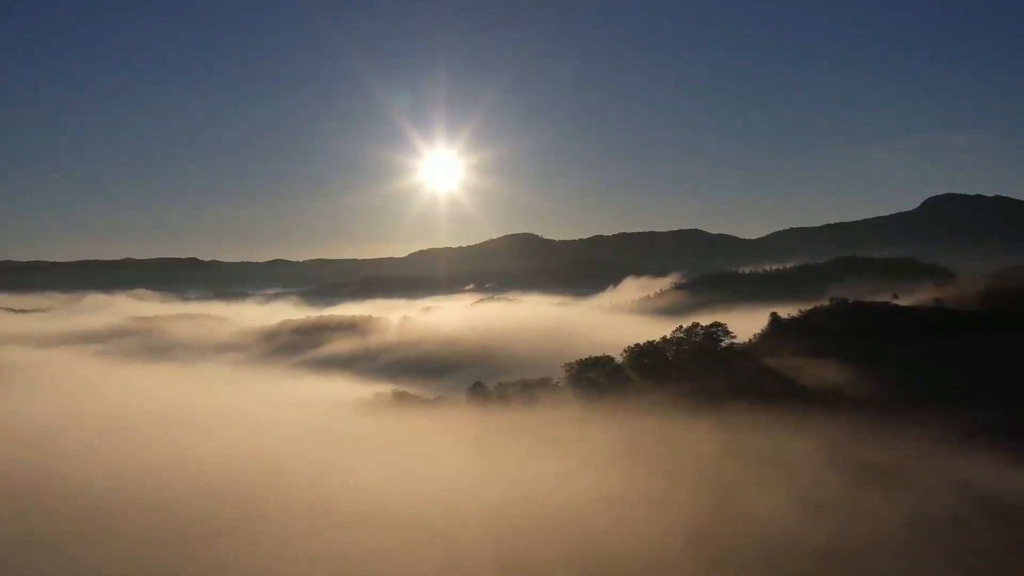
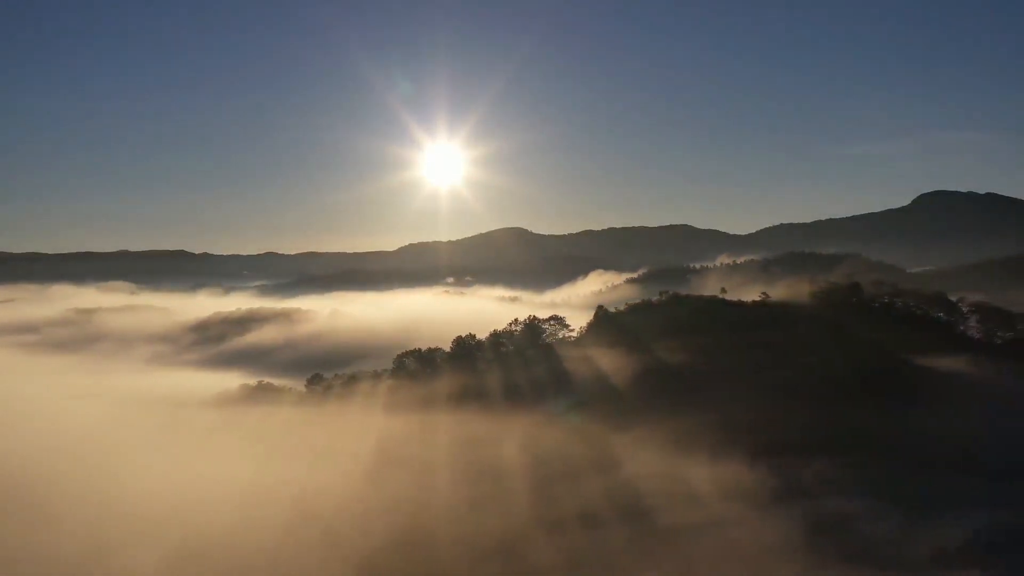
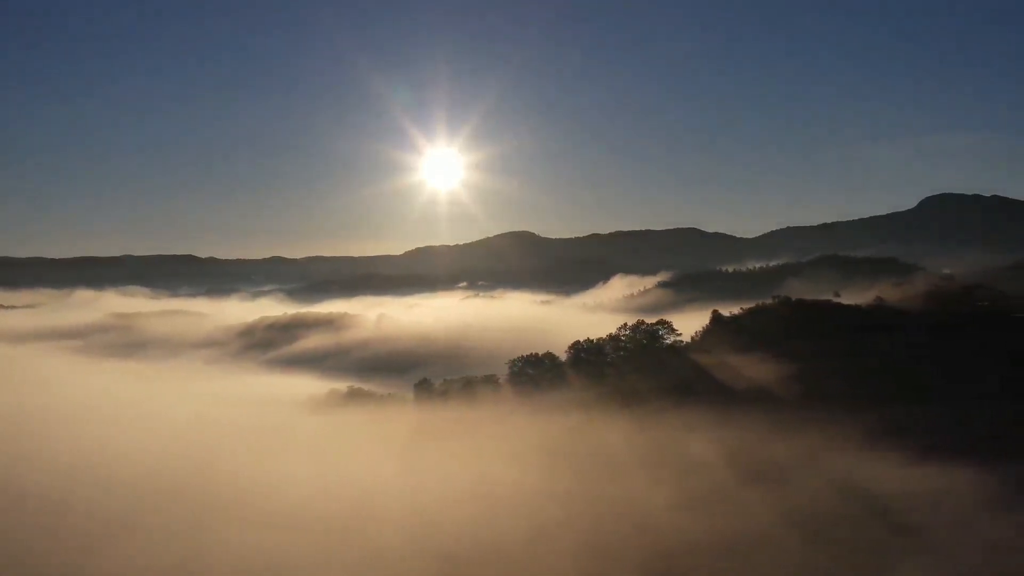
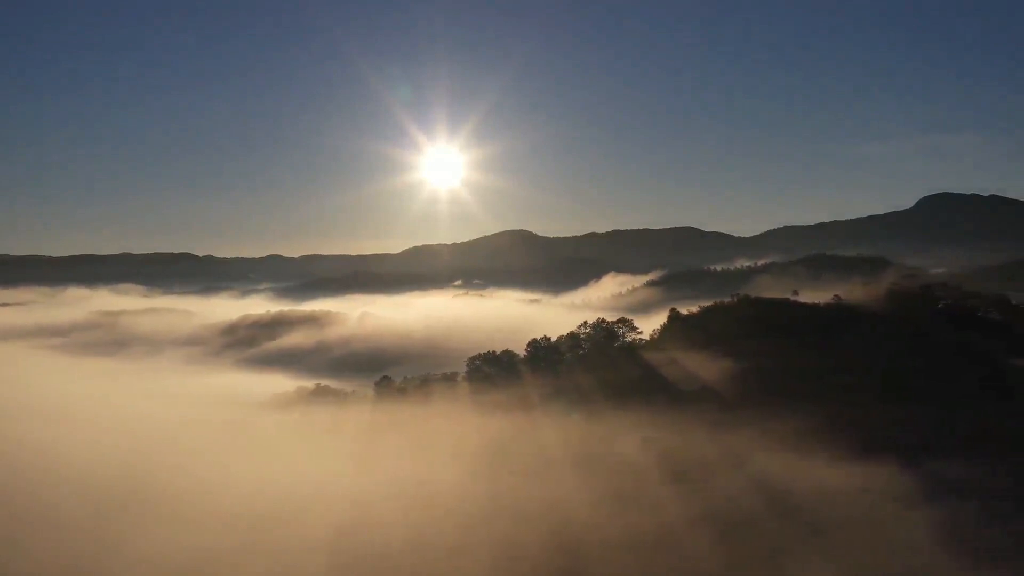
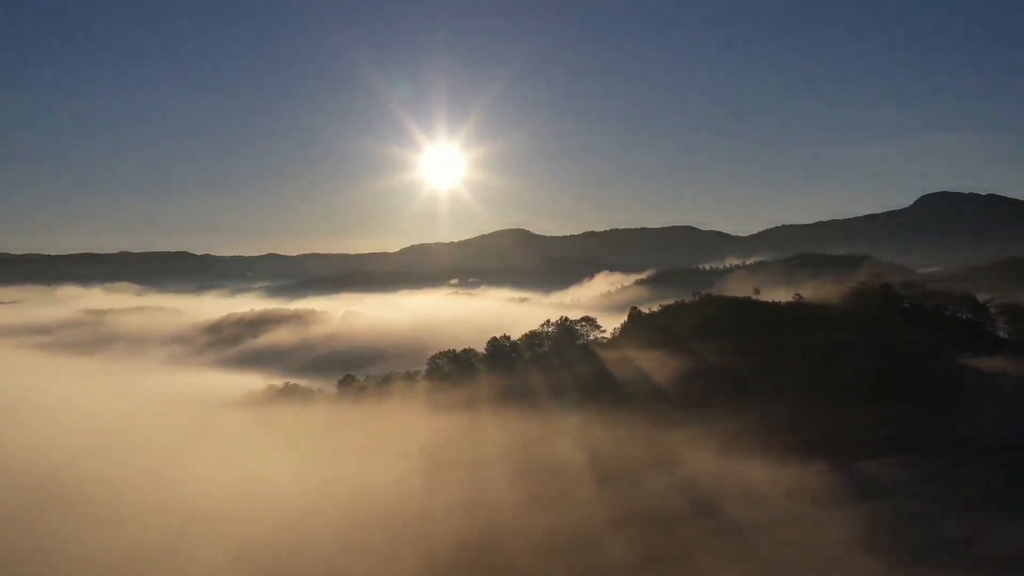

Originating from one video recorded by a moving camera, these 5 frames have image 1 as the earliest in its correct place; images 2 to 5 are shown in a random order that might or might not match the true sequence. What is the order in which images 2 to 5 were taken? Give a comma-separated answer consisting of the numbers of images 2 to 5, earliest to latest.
3, 4, 5, 2
